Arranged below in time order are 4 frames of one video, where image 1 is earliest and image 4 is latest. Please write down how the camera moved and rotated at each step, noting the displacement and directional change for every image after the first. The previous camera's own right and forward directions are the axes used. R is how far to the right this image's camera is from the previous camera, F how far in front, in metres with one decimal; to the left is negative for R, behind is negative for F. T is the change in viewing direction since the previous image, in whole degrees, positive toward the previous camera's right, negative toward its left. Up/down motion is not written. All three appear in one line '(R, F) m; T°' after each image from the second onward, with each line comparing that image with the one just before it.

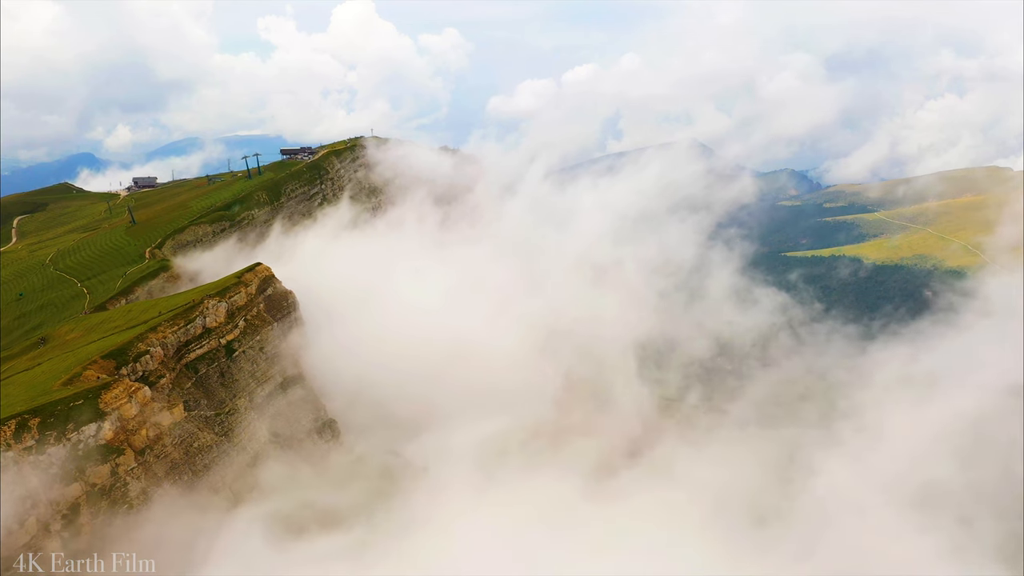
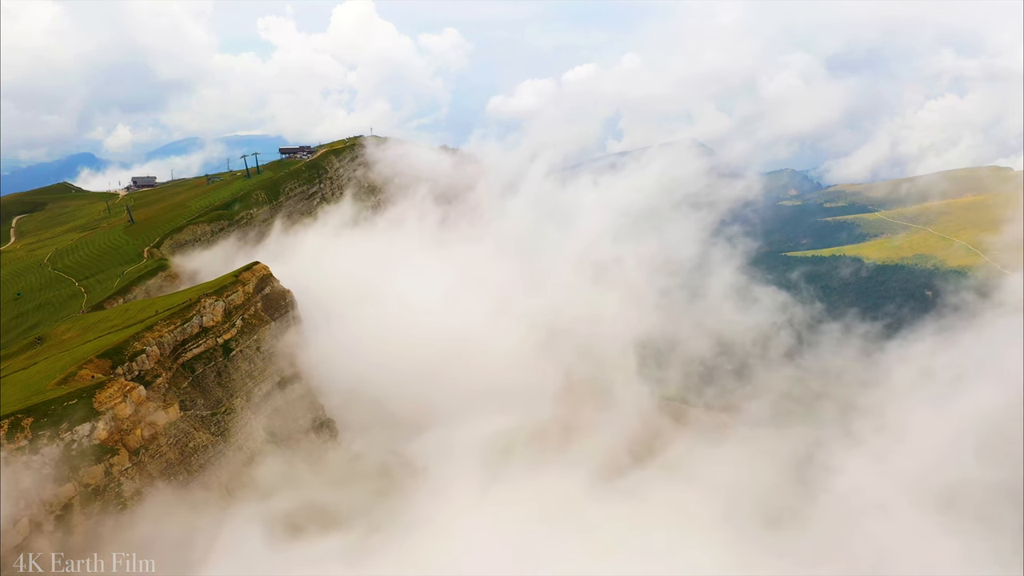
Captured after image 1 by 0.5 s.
(+0.2, +0.6) m; 0°
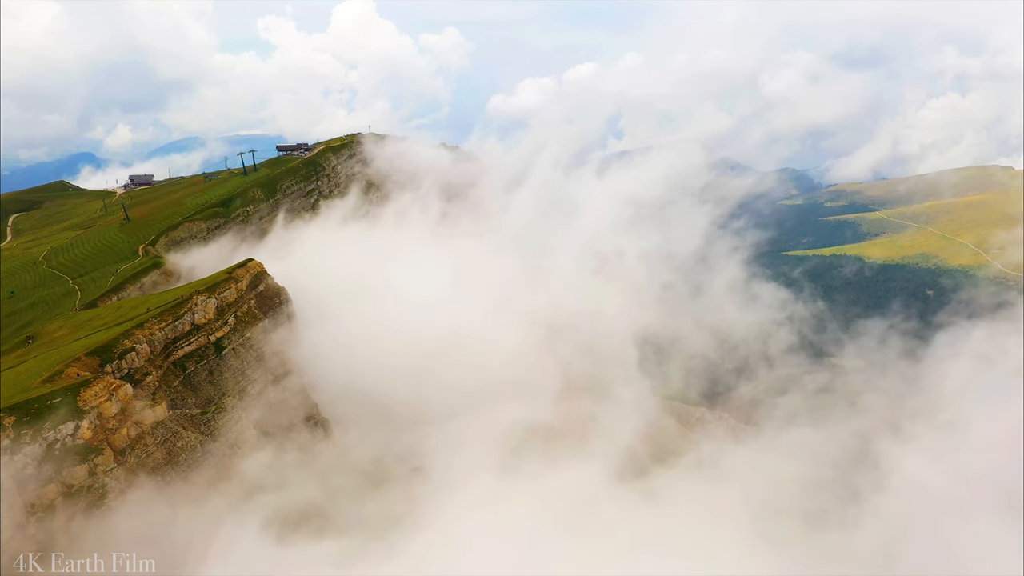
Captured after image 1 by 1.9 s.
(+0.5, +1.4) m; 0°
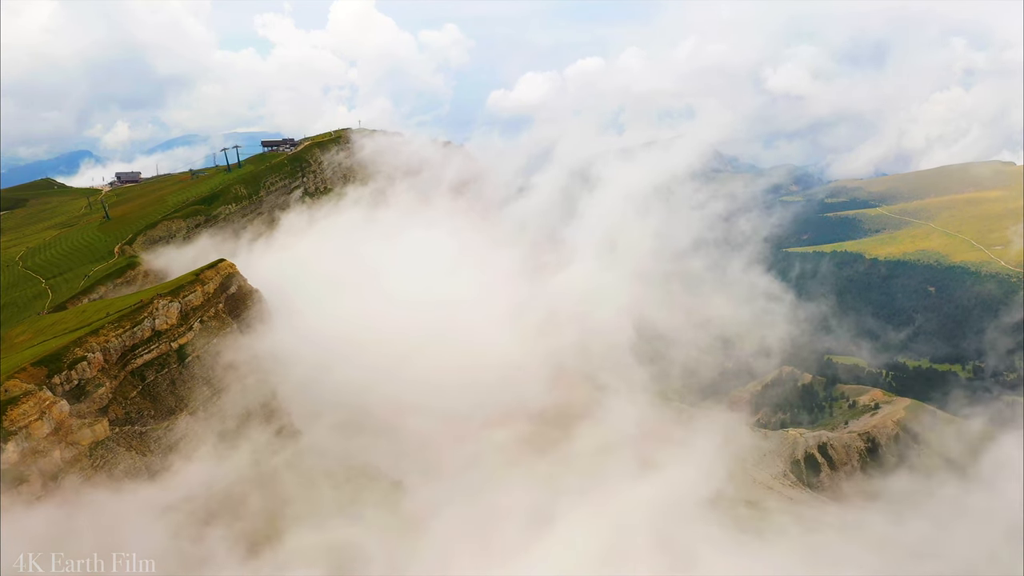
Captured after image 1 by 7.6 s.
(+2.6, +5.0) m; 0°
